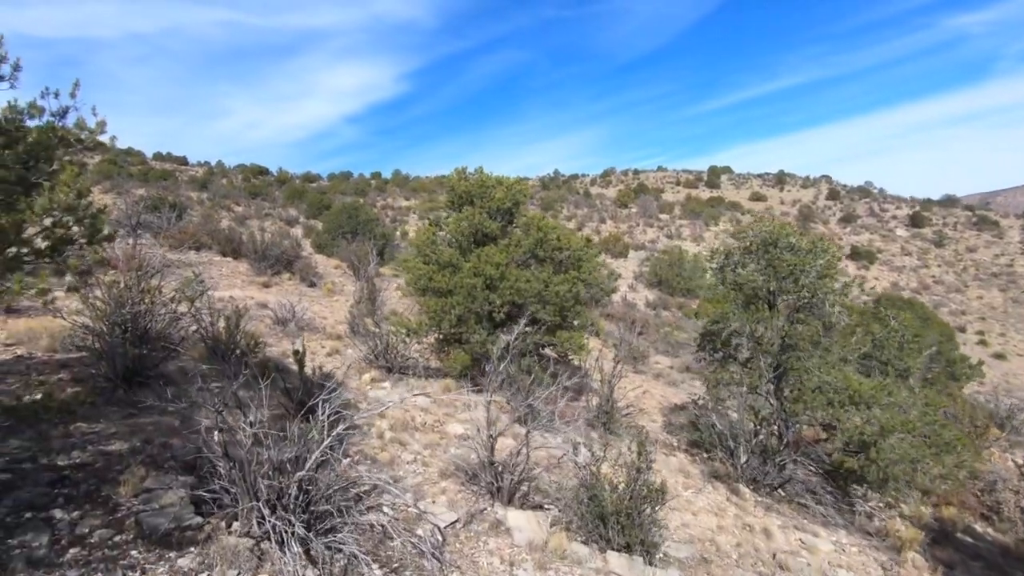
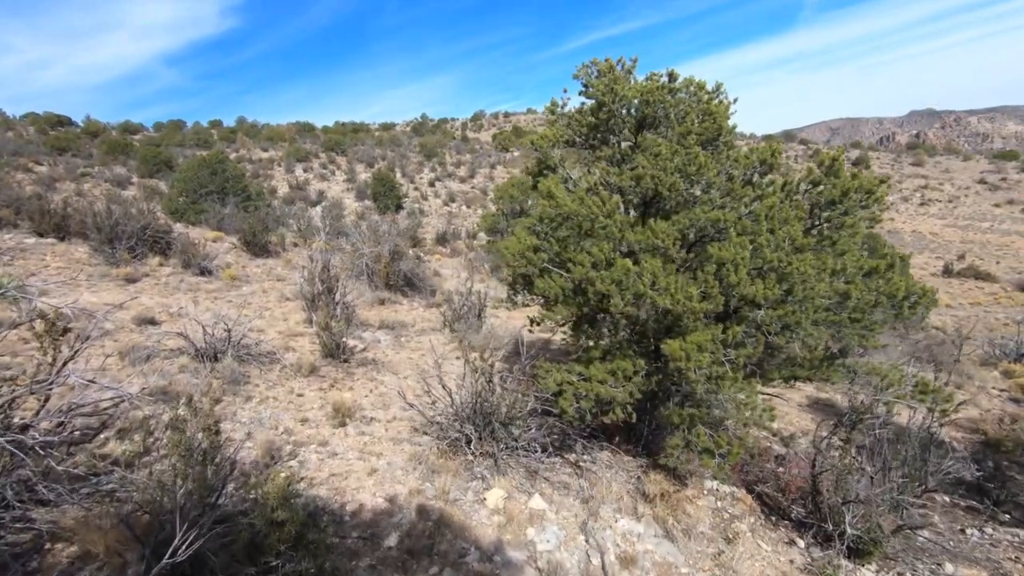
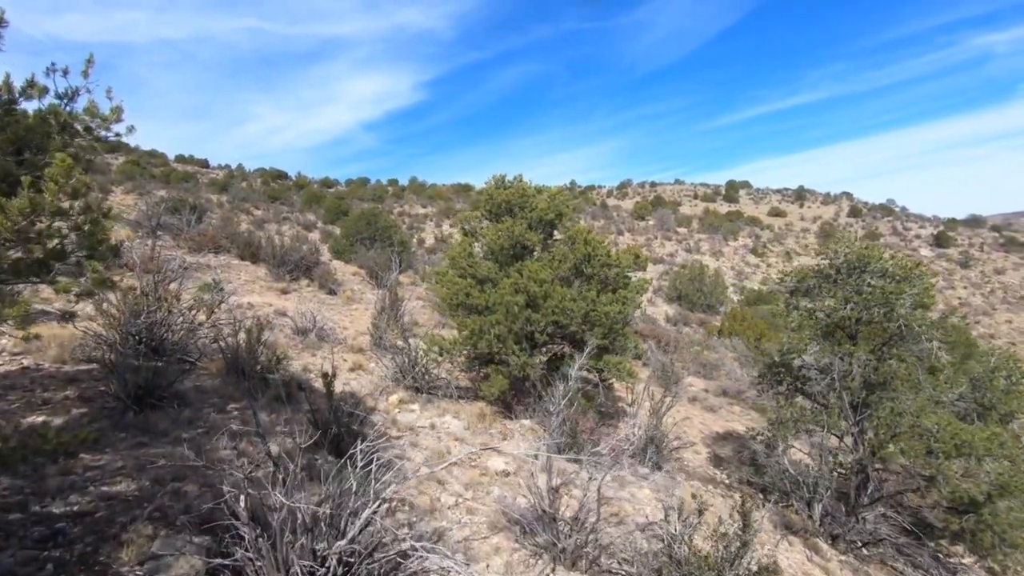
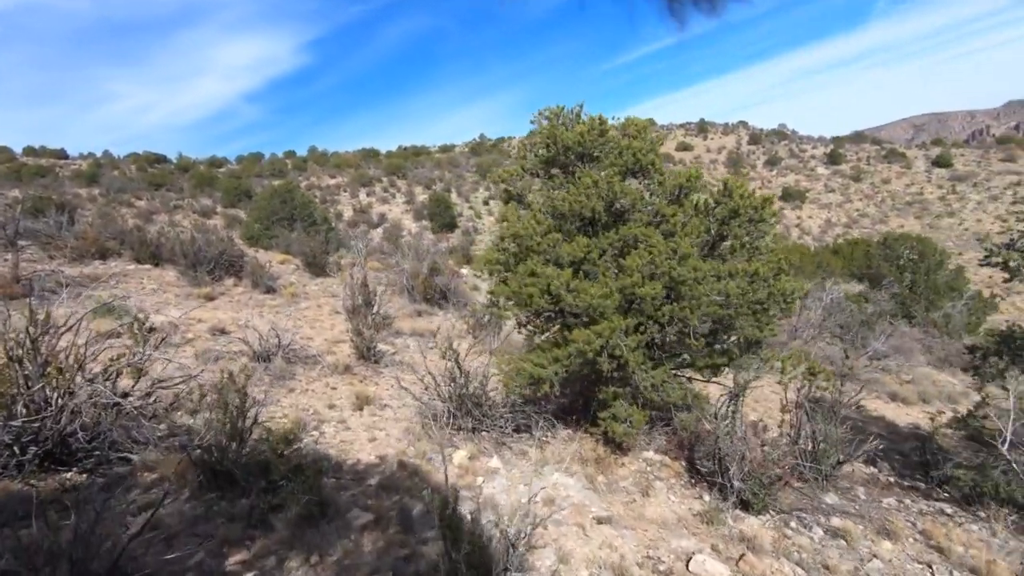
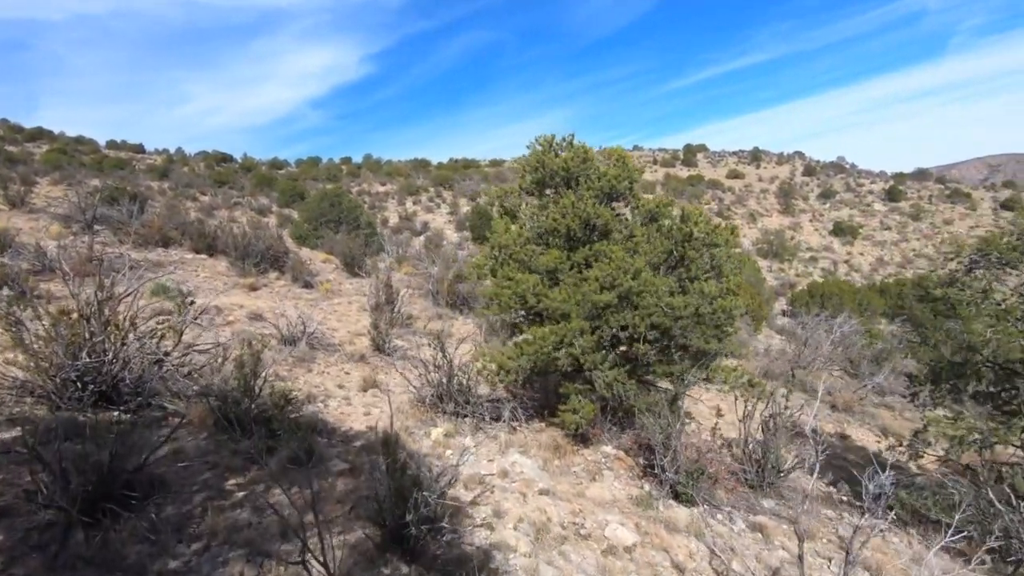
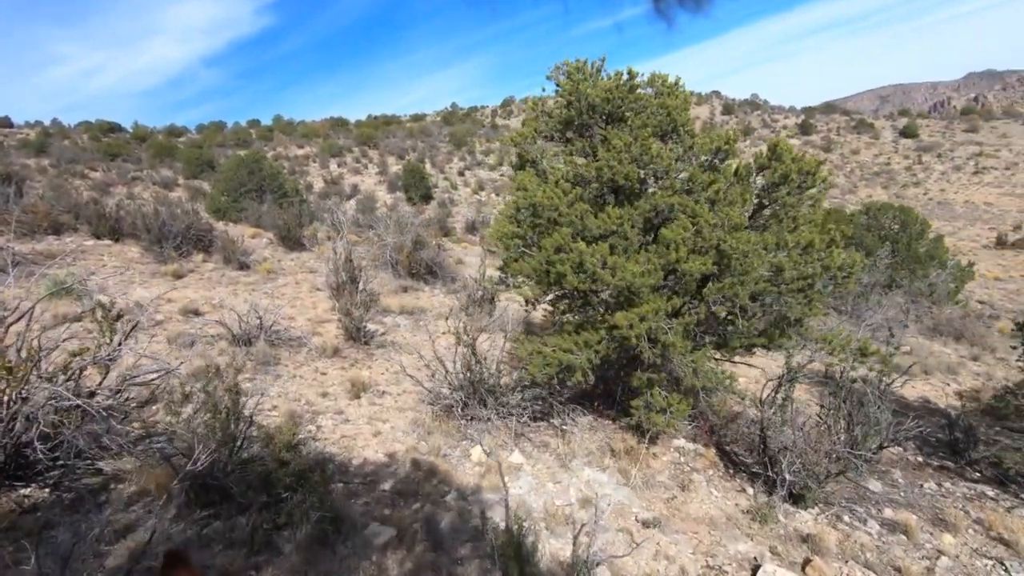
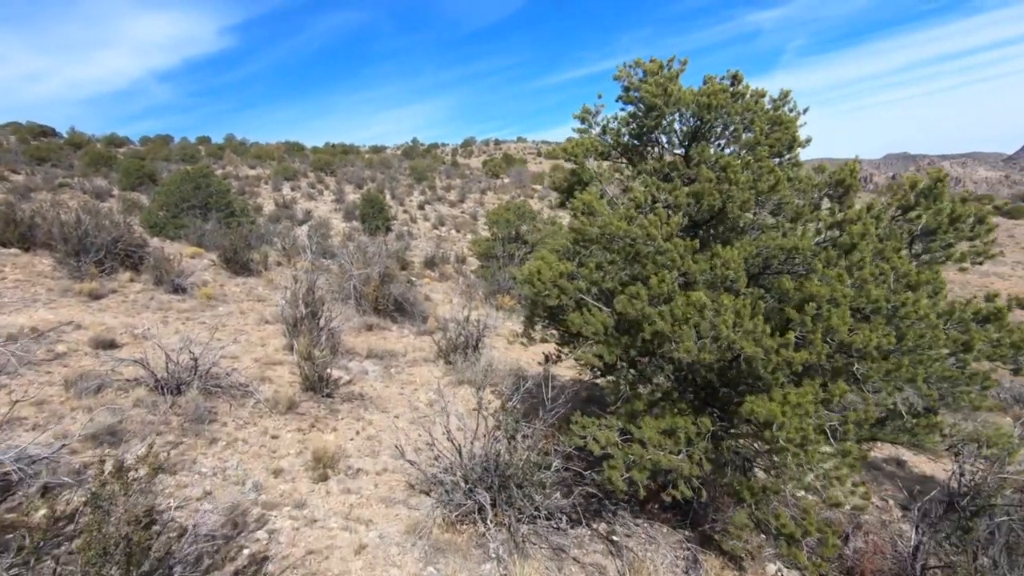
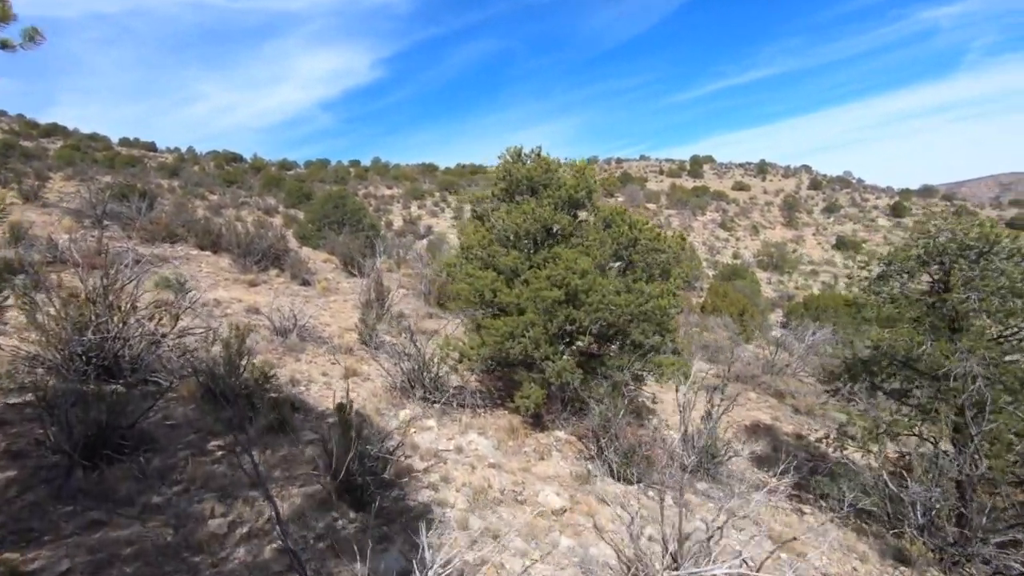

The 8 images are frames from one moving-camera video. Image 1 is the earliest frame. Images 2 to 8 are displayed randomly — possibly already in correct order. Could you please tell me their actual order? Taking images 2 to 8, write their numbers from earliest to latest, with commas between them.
3, 8, 5, 4, 6, 2, 7
